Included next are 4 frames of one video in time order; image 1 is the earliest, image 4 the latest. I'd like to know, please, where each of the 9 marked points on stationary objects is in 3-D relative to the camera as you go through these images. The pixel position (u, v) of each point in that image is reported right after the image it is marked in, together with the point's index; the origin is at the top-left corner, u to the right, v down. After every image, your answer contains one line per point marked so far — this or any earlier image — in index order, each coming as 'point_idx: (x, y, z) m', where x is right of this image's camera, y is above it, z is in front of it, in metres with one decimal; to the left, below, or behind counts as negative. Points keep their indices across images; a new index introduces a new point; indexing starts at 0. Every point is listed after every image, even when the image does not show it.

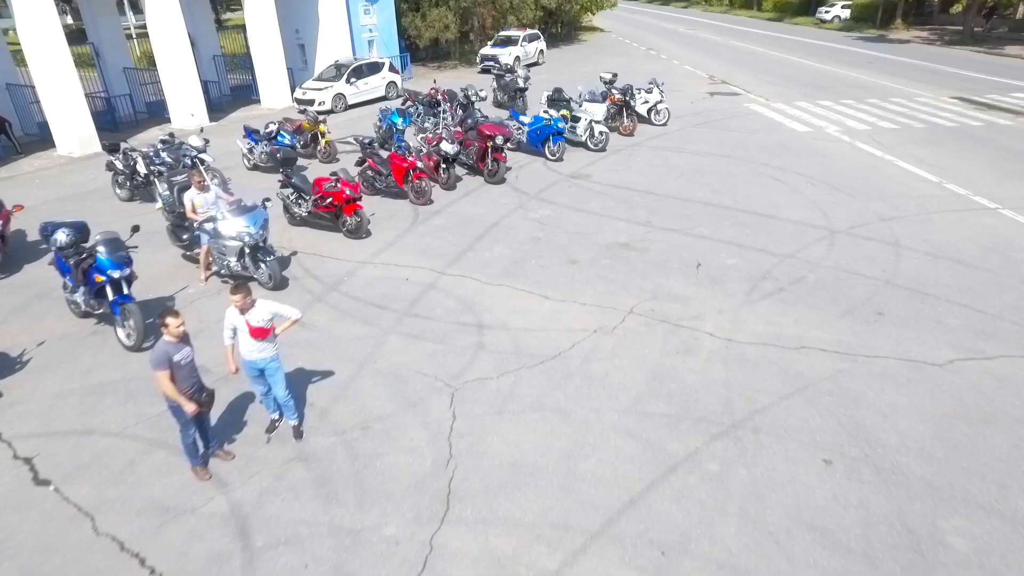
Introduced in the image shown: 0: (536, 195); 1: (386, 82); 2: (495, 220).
0: (+0.5, +1.8, +10.9) m
1: (-4.4, +7.2, +19.9) m
2: (-0.3, +1.2, +9.9) m
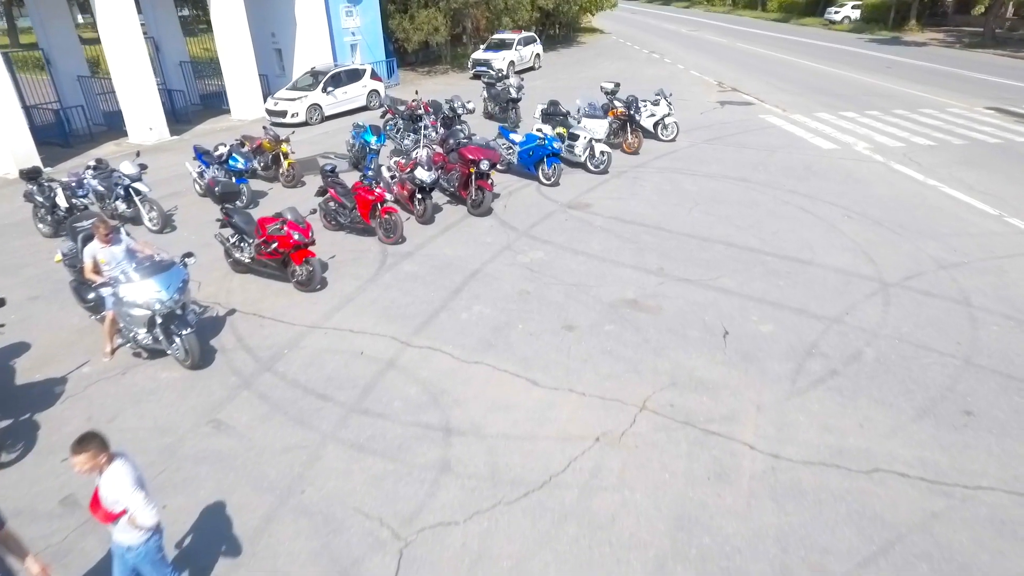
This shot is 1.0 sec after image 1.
0: (+0.2, +0.9, +9.3) m
1: (-4.7, +6.4, +18.2) m
2: (-0.5, +0.3, +8.3) m
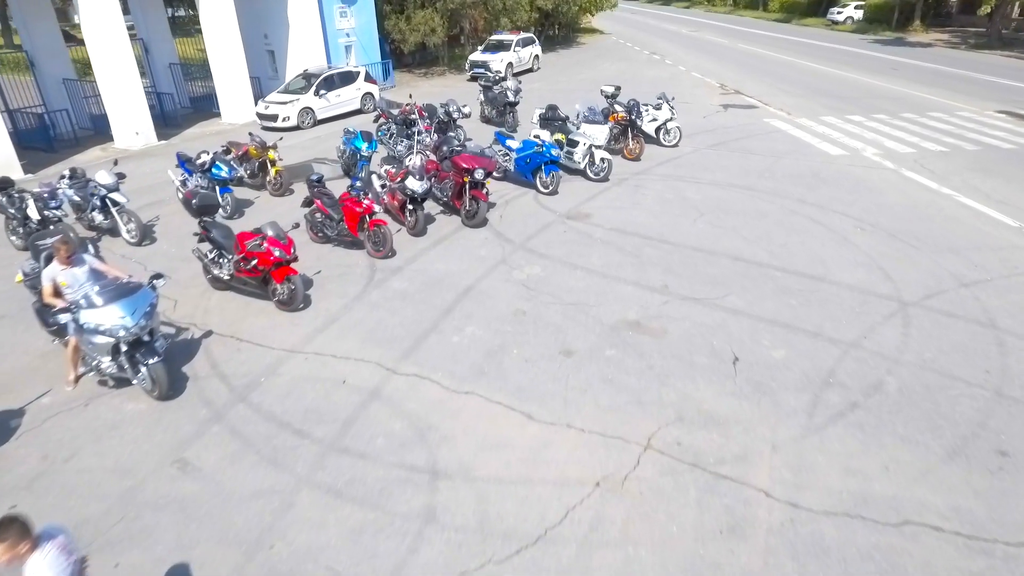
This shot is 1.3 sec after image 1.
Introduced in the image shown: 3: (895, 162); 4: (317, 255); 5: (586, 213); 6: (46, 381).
0: (+0.2, +0.7, +8.9) m
1: (-4.7, +6.1, +17.8) m
2: (-0.6, +0.1, +7.8) m
3: (+8.2, +2.7, +12.1) m
4: (-3.0, +0.5, +8.8) m
5: (+1.3, +1.3, +10.0) m
6: (-5.1, -1.0, +6.2) m
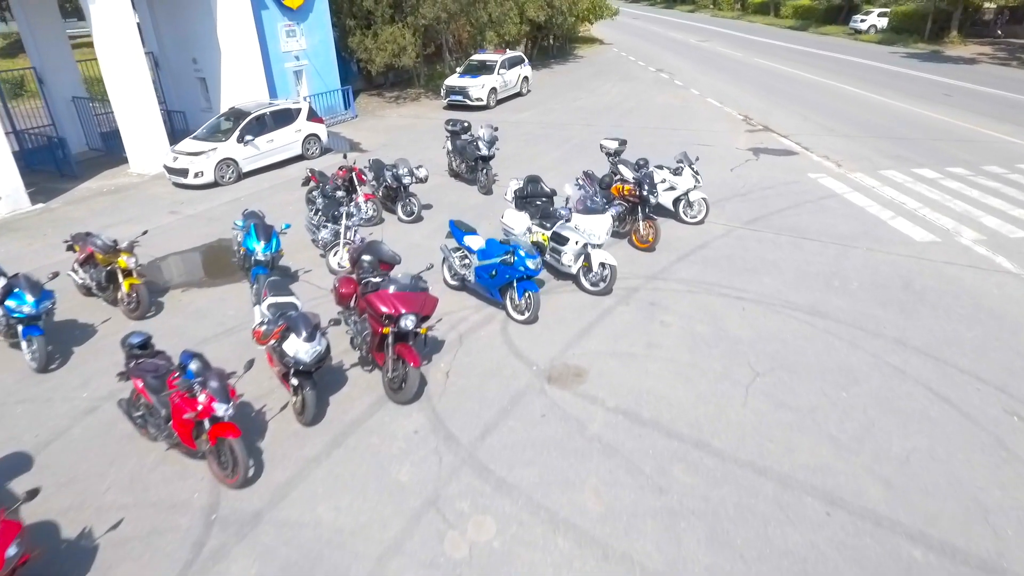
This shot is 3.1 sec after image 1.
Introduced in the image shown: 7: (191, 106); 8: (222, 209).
0: (-0.4, -1.6, +5.4) m
1: (-5.3, +3.9, +14.3) m
2: (-1.1, -2.2, +4.4) m
3: (+7.7, +0.5, +8.7) m
4: (-3.6, -1.7, +5.4) m
5: (+0.7, -0.9, +6.5) m
6: (-5.6, -3.3, +2.7) m
7: (-9.7, +5.5, +17.1) m
8: (-6.0, +1.6, +11.7) m
